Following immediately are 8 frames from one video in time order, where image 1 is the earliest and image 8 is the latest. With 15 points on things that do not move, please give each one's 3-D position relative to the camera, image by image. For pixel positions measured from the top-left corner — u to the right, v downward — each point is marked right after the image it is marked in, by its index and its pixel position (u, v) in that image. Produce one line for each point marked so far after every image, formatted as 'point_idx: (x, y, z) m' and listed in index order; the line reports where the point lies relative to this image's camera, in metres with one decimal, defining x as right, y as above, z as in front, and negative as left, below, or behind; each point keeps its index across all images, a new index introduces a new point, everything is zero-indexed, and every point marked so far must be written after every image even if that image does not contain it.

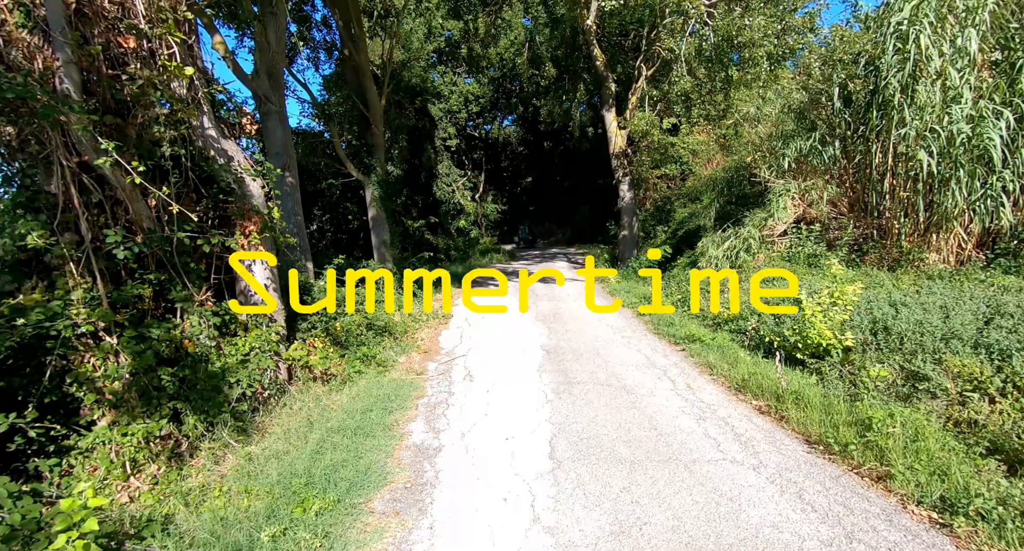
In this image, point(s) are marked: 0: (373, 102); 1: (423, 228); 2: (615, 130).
0: (-3.0, +3.8, +10.3) m
1: (-3.4, +1.8, +18.6) m
2: (+3.2, +4.4, +14.4) m
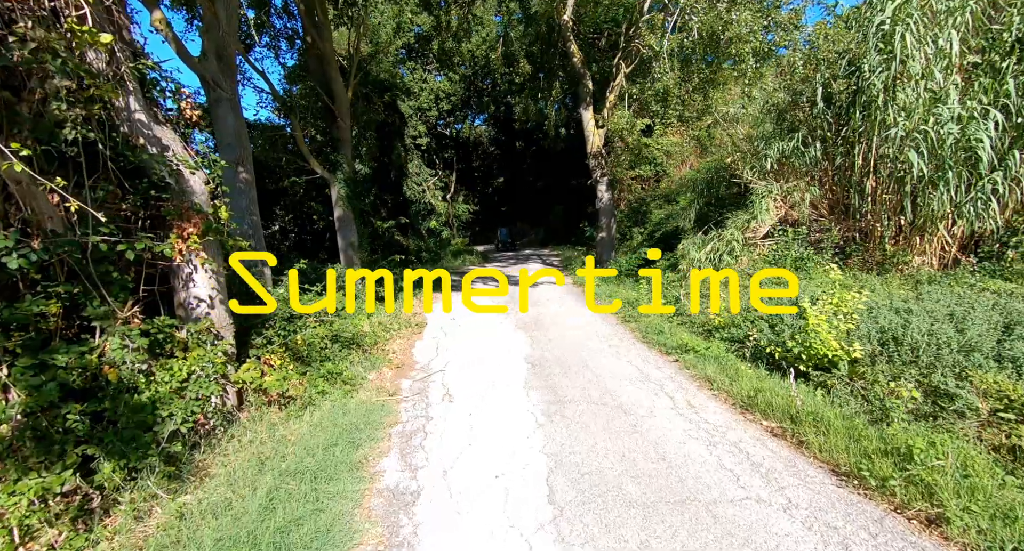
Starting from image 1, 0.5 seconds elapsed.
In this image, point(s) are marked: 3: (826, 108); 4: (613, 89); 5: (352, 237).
0: (-3.5, +3.7, +9.6) m
1: (-4.4, +1.7, +17.8) m
2: (+2.4, +4.3, +14.1) m
3: (+6.1, +3.2, +9.1) m
4: (+2.9, +5.3, +13.5) m
5: (-3.3, +0.8, +10.0) m
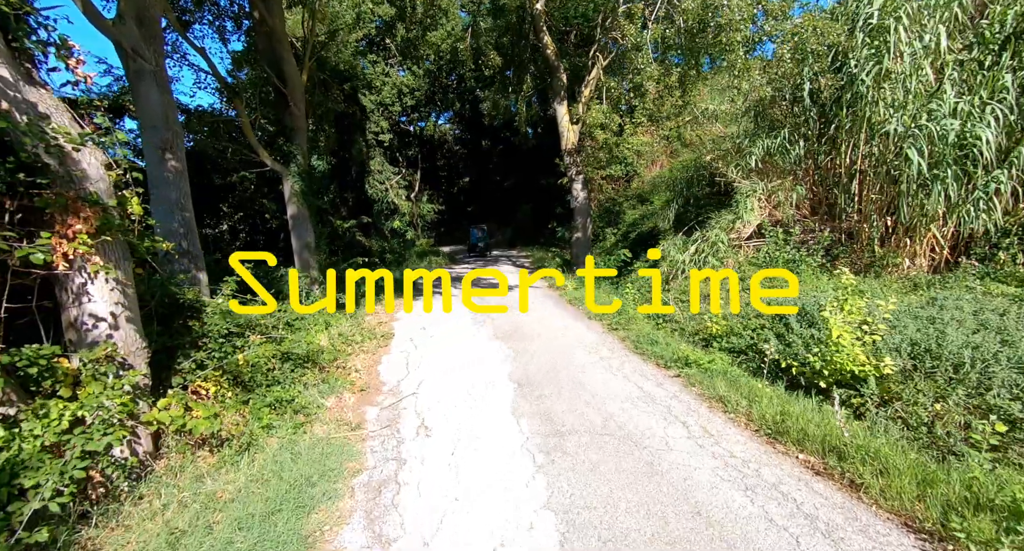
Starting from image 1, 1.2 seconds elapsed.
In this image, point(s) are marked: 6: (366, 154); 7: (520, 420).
0: (-4.0, +3.6, +8.6) m
1: (-5.5, +1.6, +16.7) m
2: (+1.6, +4.3, +13.5) m
3: (+5.7, +3.2, +8.8) m
4: (+2.1, +5.2, +13.0) m
5: (-3.8, +0.7, +8.9) m
6: (-5.2, +4.3, +17.1) m
7: (+0.1, -1.3, +4.2) m
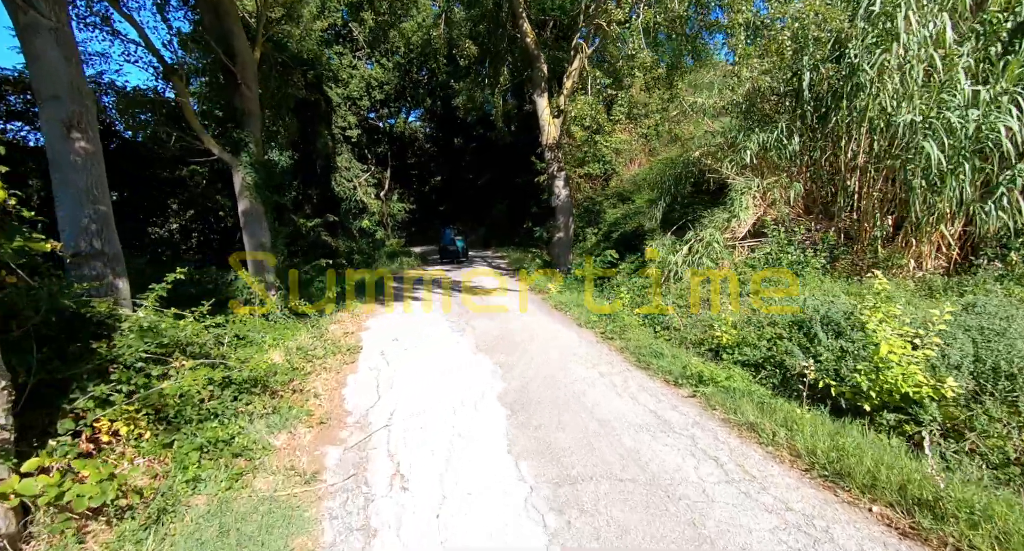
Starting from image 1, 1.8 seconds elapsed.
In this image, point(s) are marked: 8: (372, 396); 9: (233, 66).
0: (-4.3, +3.5, +7.6) m
1: (-6.3, +1.6, +15.6) m
2: (+1.0, +4.2, +12.8) m
3: (+5.3, +3.2, +8.4) m
4: (+1.6, +5.2, +12.3) m
5: (-4.2, +0.6, +7.9) m
6: (-6.0, +4.2, +16.0) m
7: (+0.1, -1.3, +3.4) m
8: (-1.4, -1.2, +4.7) m
9: (-4.4, +3.3, +7.5) m
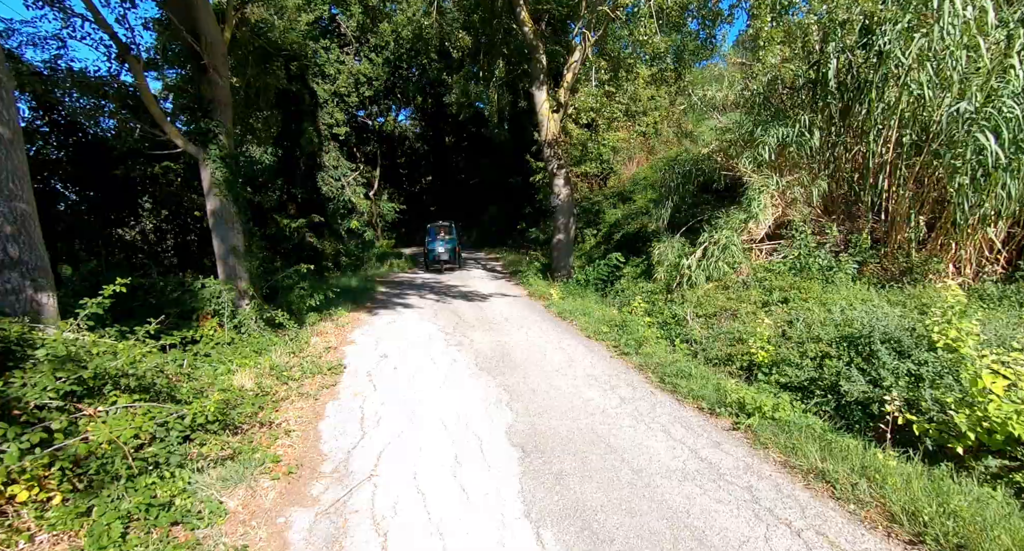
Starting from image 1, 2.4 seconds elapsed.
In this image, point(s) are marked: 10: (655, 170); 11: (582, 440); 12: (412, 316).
0: (-4.3, +3.4, +6.8) m
1: (-6.4, +1.4, +14.7) m
2: (+0.9, +4.1, +12.1) m
3: (+5.3, +3.1, +7.8) m
4: (+1.5, +5.1, +11.6) m
5: (-4.1, +0.5, +7.1) m
6: (-6.1, +4.1, +15.1) m
7: (+0.2, -1.4, +2.6) m
8: (-1.3, -1.3, +3.9) m
9: (-4.4, +3.2, +6.7) m
10: (+4.6, +3.4, +15.3) m
11: (+0.6, -1.3, +3.8) m
12: (-1.8, -0.8, +8.6) m
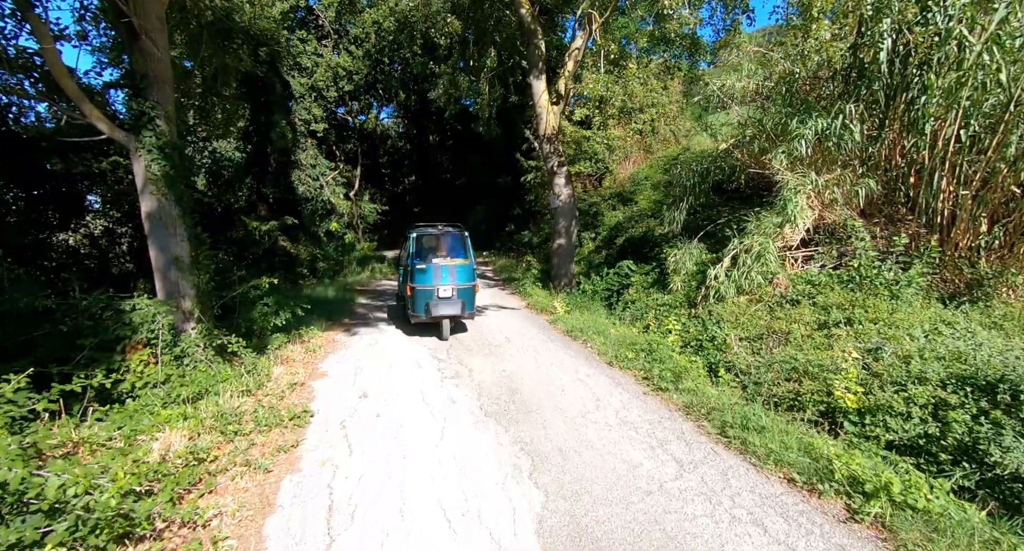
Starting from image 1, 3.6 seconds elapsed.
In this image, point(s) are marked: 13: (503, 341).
0: (-4.2, +3.2, +5.4) m
1: (-6.6, +1.2, +13.3) m
2: (+0.8, +3.9, +10.9) m
3: (+5.4, +2.9, +6.8) m
4: (+1.4, +4.9, +10.5) m
5: (-4.1, +0.3, +5.8) m
6: (-6.4, +3.9, +13.7) m
7: (+0.4, -1.6, +1.4) m
8: (-1.1, -1.5, +2.7) m
9: (-4.3, +3.0, +5.4) m
10: (+4.4, +3.2, +14.3) m
11: (+0.8, -1.5, +2.6) m
12: (-1.8, -1.0, +7.3) m
13: (-0.1, -1.0, +7.0) m
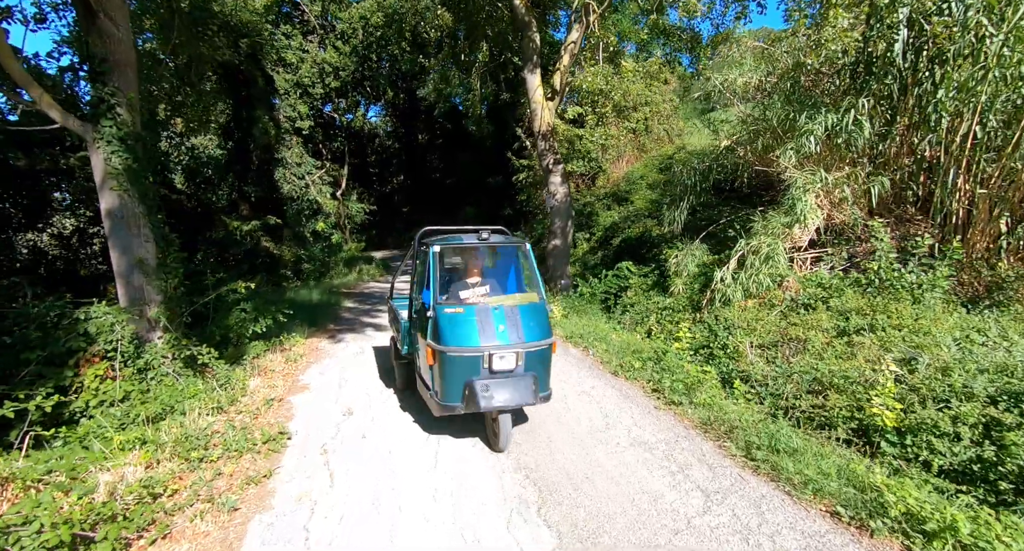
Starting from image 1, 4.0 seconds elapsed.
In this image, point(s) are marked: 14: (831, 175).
0: (-4.2, +3.2, +4.9) m
1: (-6.8, +1.1, +12.7) m
2: (+0.6, +3.9, +10.5) m
3: (+5.3, +2.9, +6.5) m
4: (+1.2, +4.8, +10.1) m
5: (-4.1, +0.3, +5.2) m
6: (-6.6, +3.8, +13.1) m
7: (+0.5, -1.6, +1.0) m
8: (-1.1, -1.5, +2.2) m
9: (-4.3, +3.0, +4.9) m
10: (+4.2, +3.2, +14.0) m
11: (+0.8, -1.5, +2.2) m
12: (-1.9, -1.0, +6.9) m
13: (-0.2, -1.0, +6.6) m
14: (+4.7, +1.5, +7.0) m
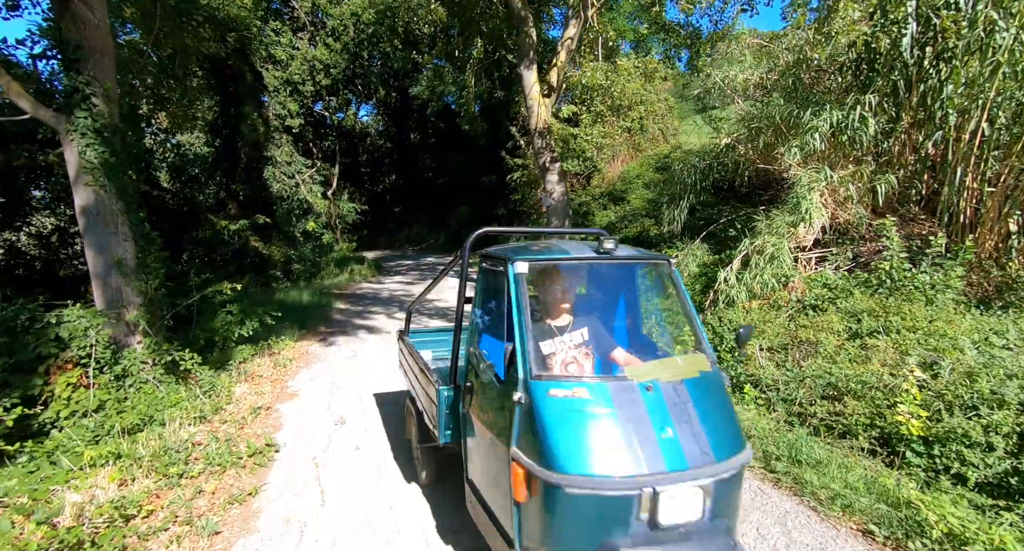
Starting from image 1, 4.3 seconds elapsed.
0: (-4.2, +3.2, +4.6) m
1: (-6.9, +1.1, +12.4) m
2: (+0.5, +3.8, +10.3) m
3: (+5.3, +2.9, +6.3) m
4: (+1.2, +4.8, +9.9) m
5: (-4.1, +0.3, +4.9) m
6: (-6.7, +3.8, +12.8) m
7: (+0.5, -1.6, +0.8) m
8: (-1.0, -1.5, +2.0) m
9: (-4.3, +2.9, +4.6) m
10: (+4.0, +3.1, +13.8) m
11: (+0.9, -1.5, +2.0) m
12: (-1.9, -1.0, +6.6) m
13: (-0.2, -1.0, +6.4) m
14: (+4.6, +1.4, +6.8) m
